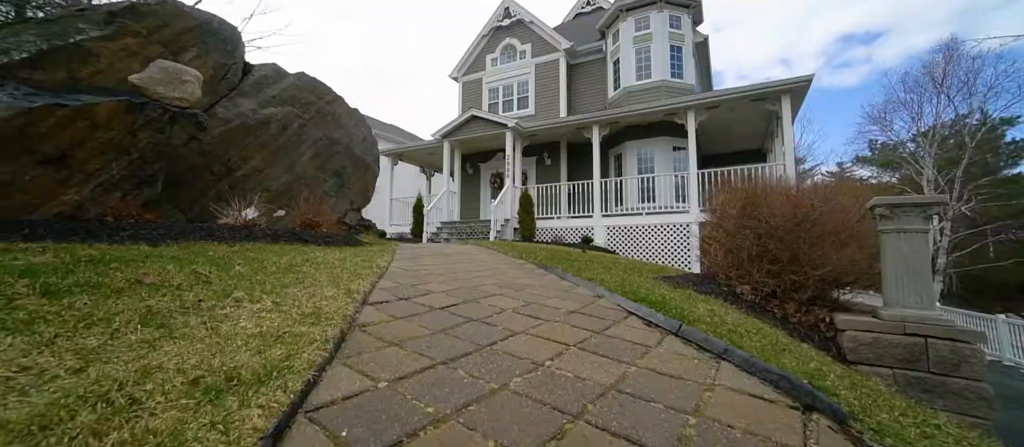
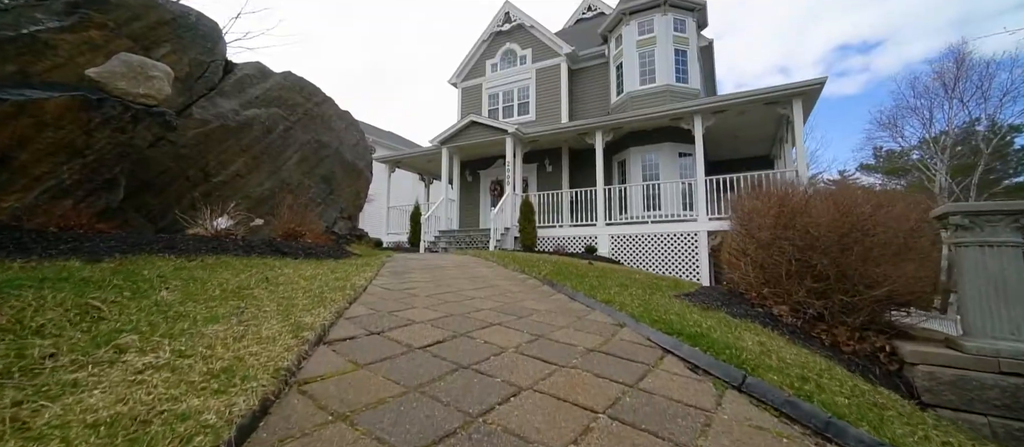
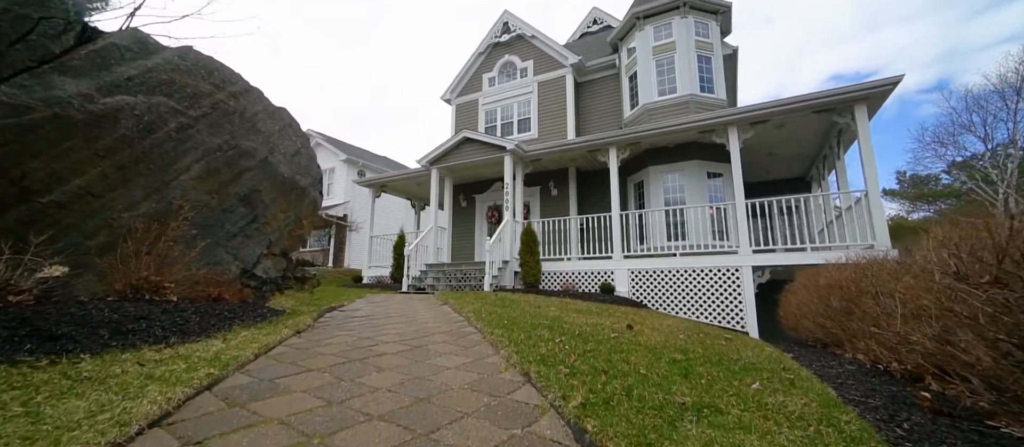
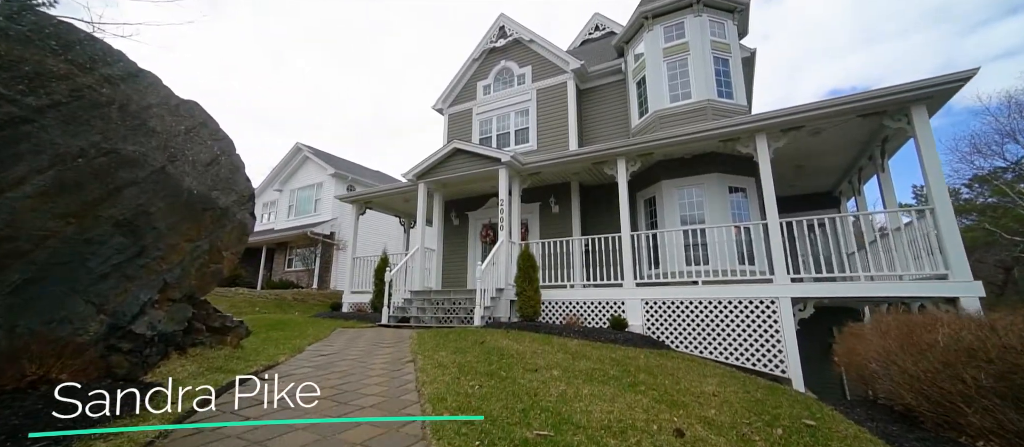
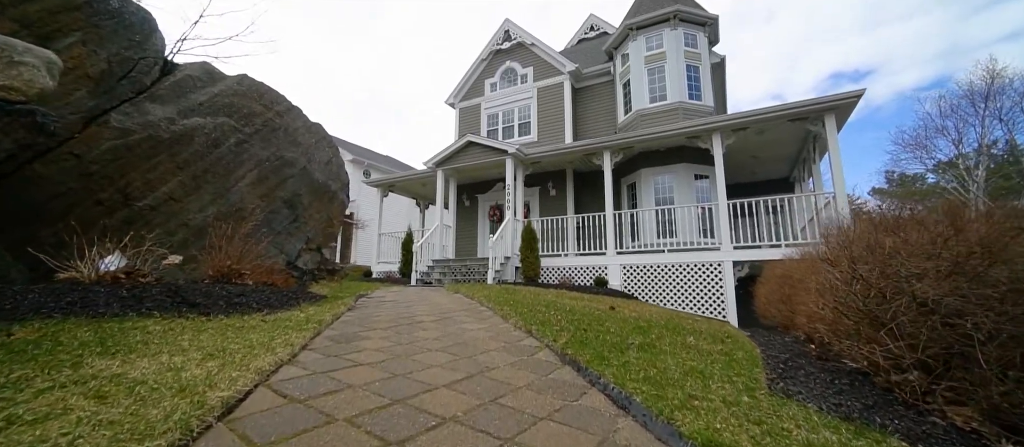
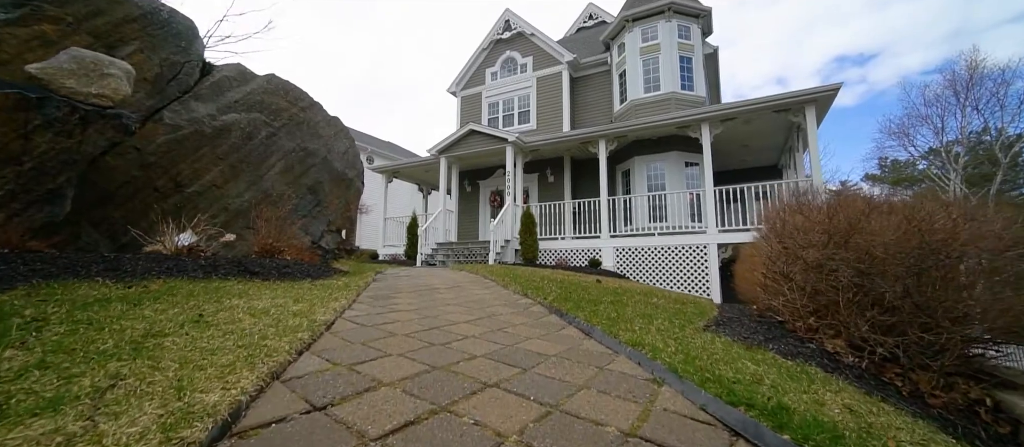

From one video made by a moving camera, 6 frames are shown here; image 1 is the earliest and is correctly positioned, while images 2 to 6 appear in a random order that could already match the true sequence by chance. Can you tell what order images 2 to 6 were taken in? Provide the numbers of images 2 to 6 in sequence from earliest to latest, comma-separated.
2, 6, 5, 3, 4
